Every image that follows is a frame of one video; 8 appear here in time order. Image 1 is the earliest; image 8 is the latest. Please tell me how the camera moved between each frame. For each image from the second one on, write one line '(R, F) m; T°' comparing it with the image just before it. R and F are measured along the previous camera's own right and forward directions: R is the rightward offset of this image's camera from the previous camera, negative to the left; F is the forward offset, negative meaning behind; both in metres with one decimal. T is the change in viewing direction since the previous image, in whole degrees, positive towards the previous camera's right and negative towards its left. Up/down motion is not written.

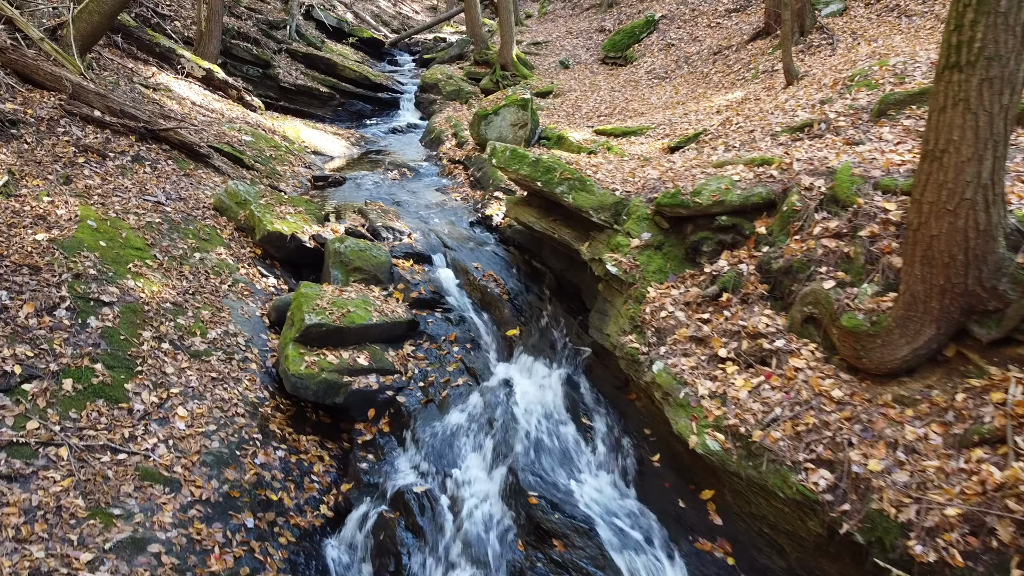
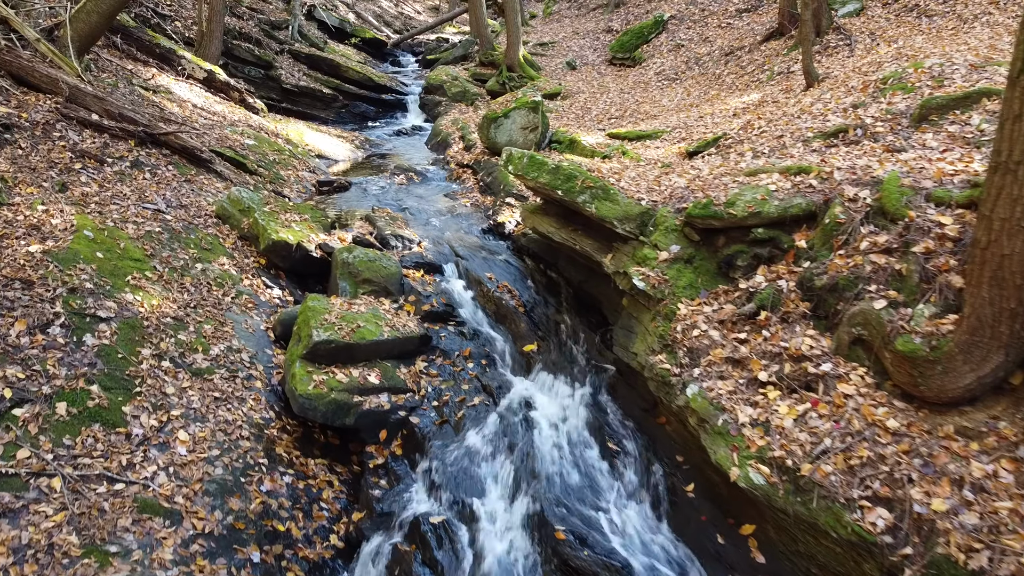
(-0.3, +0.4) m; 0°
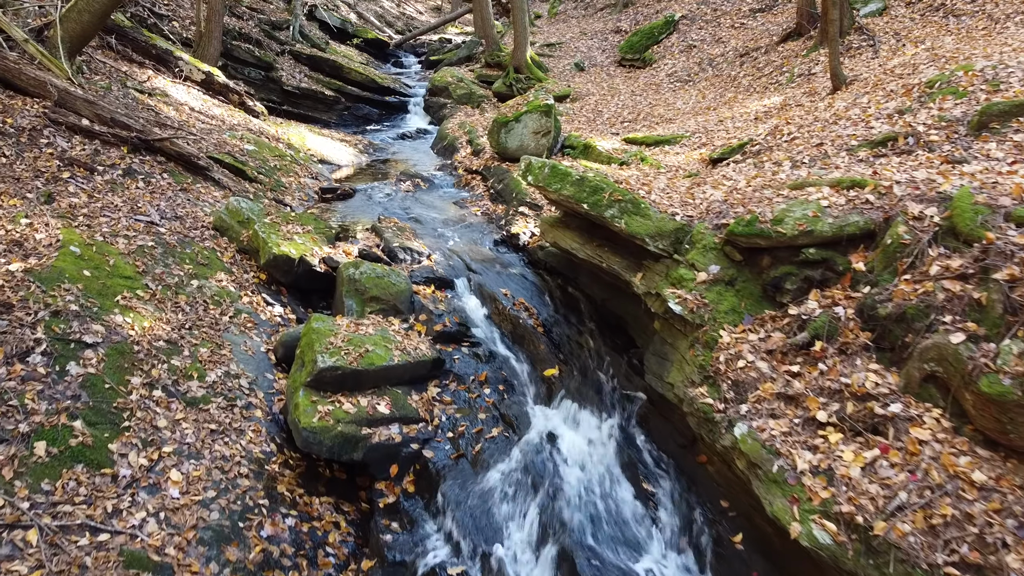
(-0.3, +0.6) m; 0°
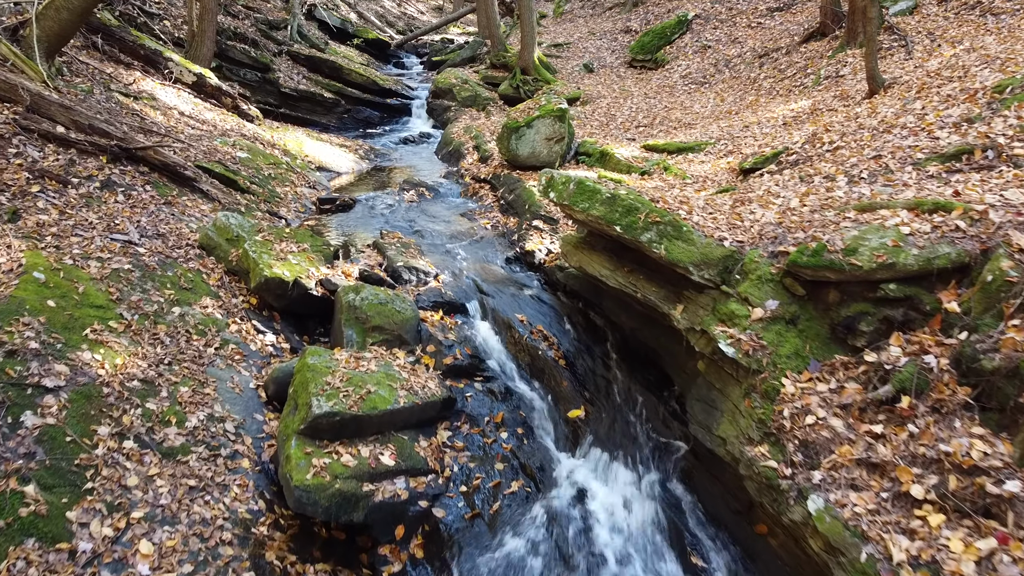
(-0.3, +0.9) m; 0°
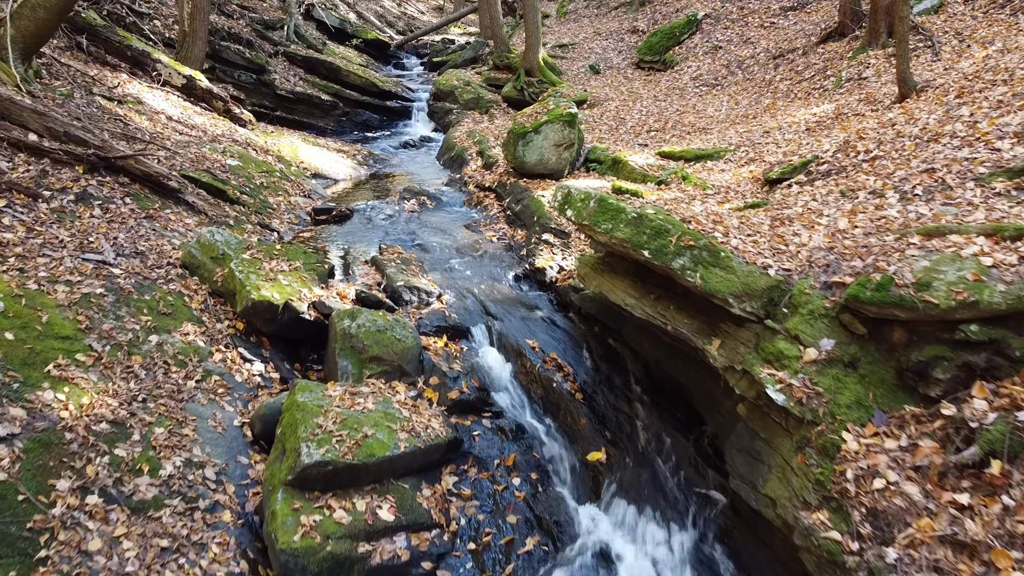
(-0.2, +0.7) m; 0°
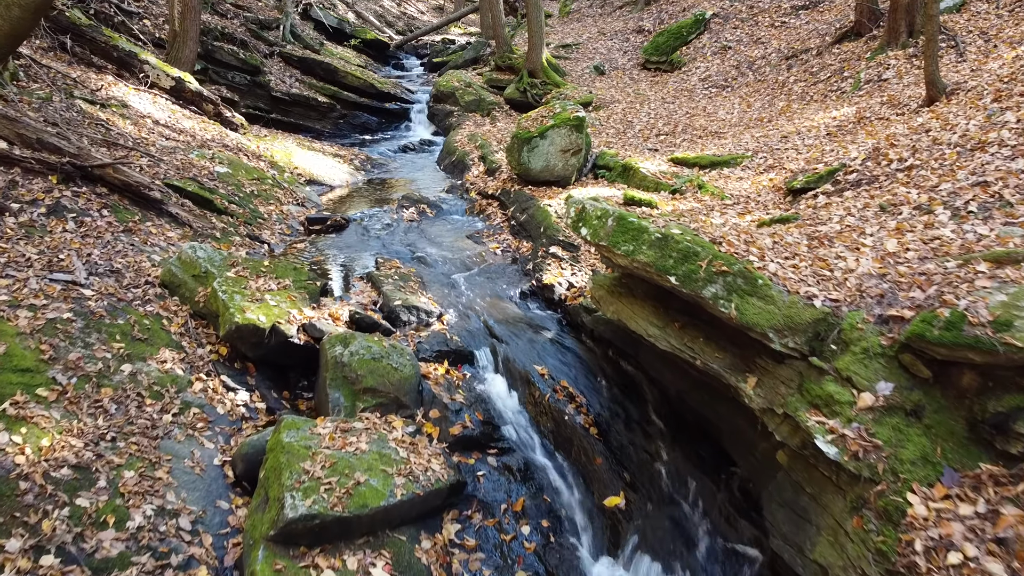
(-0.1, +0.6) m; 0°
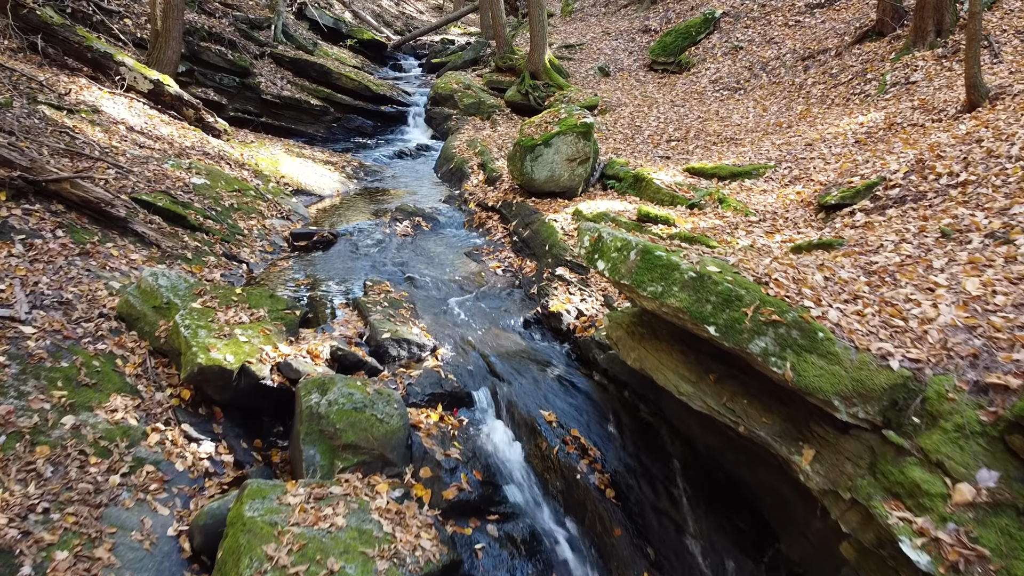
(0.0, +0.9) m; 0°
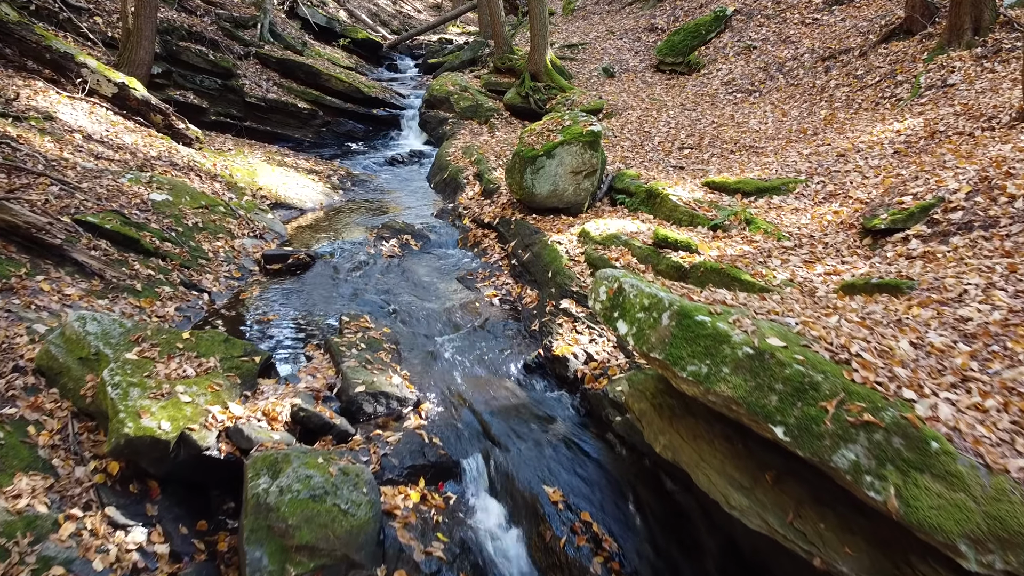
(0.0, +1.1) m; 0°
